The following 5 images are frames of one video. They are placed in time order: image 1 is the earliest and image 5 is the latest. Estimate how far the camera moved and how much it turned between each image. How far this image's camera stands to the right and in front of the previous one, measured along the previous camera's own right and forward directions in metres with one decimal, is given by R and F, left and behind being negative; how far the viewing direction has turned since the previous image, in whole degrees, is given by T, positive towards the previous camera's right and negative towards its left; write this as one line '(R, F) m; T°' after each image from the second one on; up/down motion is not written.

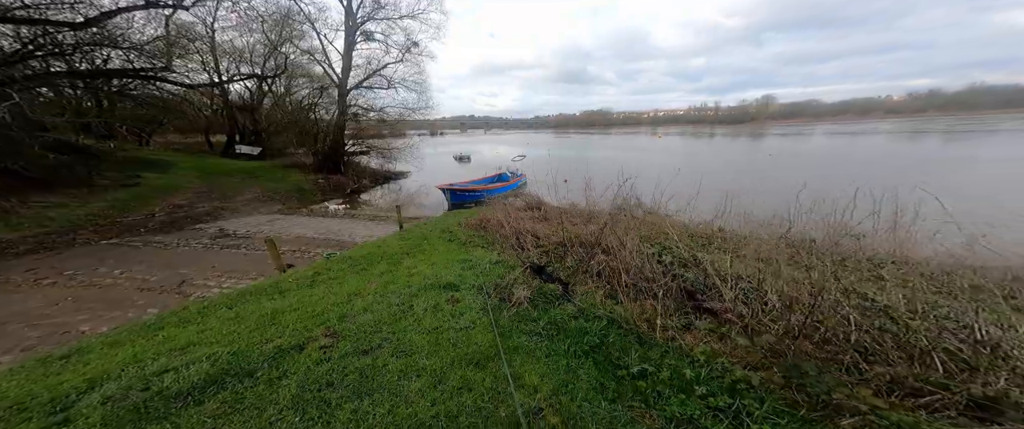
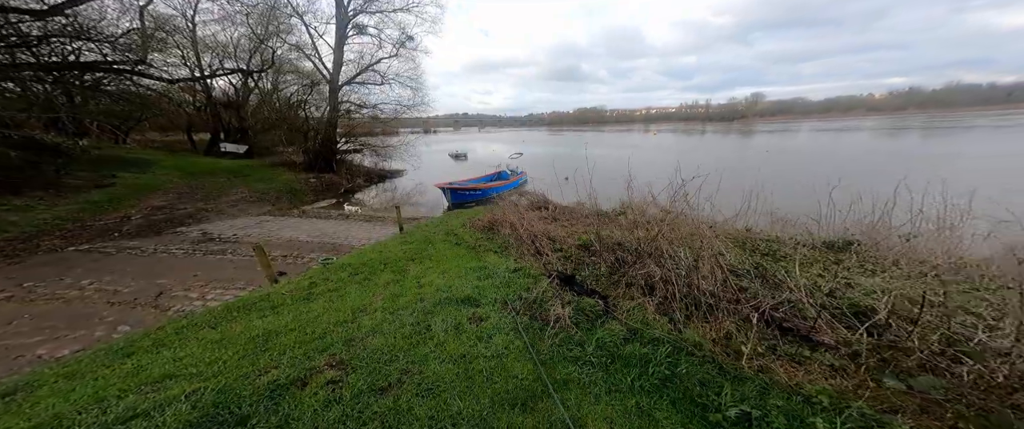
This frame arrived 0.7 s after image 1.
(-0.5, +0.6) m; +1°
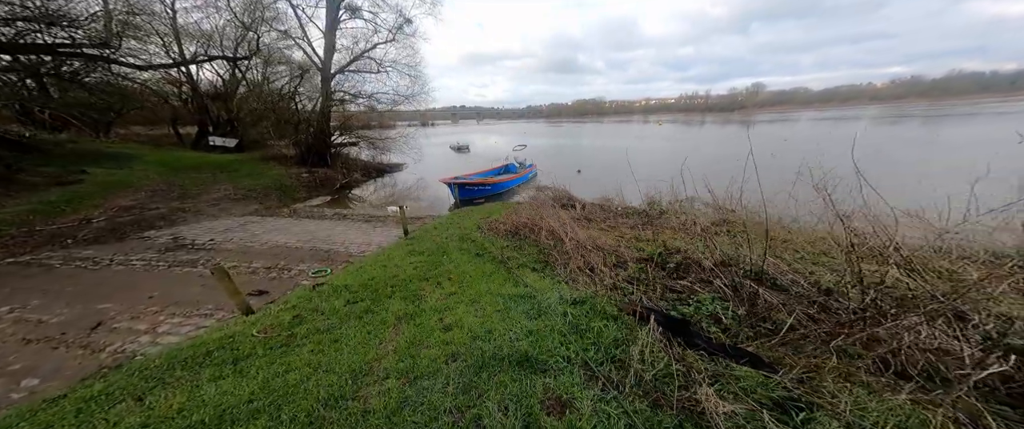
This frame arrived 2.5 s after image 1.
(-0.8, +1.5) m; +1°
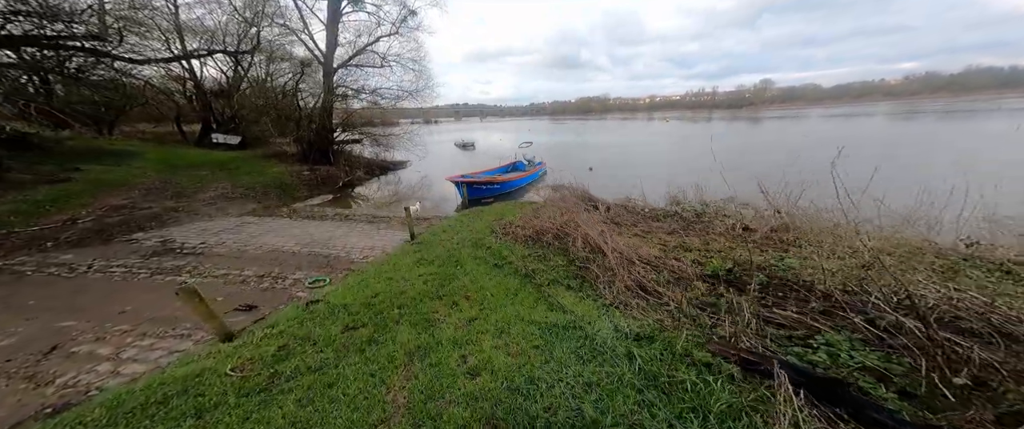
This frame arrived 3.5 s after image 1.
(-0.4, +0.8) m; -1°
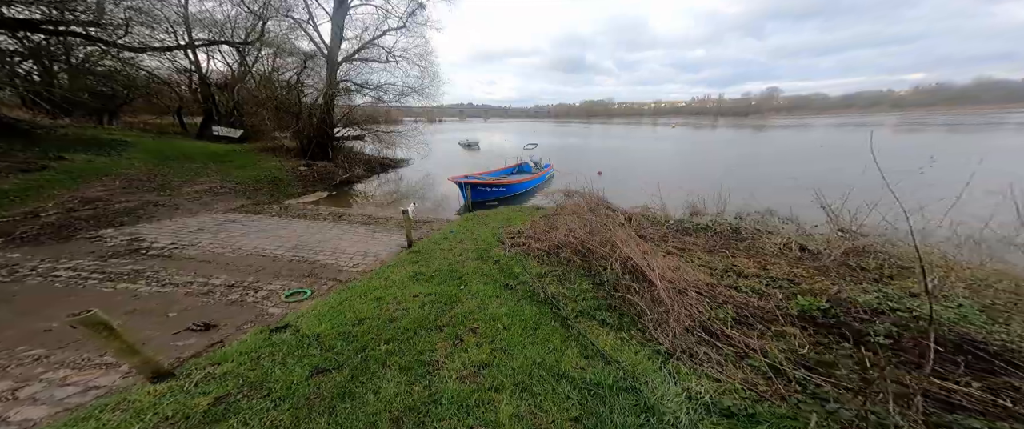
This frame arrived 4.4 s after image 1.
(-0.2, +0.9) m; 0°
